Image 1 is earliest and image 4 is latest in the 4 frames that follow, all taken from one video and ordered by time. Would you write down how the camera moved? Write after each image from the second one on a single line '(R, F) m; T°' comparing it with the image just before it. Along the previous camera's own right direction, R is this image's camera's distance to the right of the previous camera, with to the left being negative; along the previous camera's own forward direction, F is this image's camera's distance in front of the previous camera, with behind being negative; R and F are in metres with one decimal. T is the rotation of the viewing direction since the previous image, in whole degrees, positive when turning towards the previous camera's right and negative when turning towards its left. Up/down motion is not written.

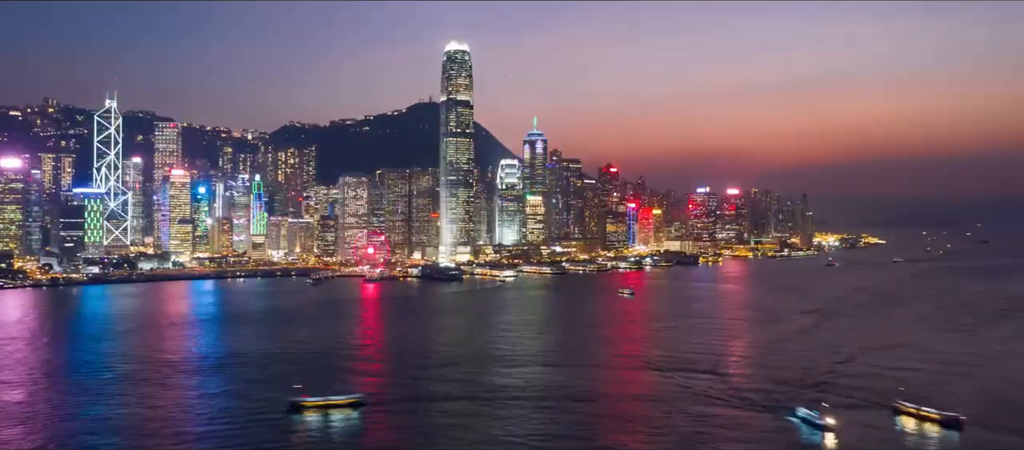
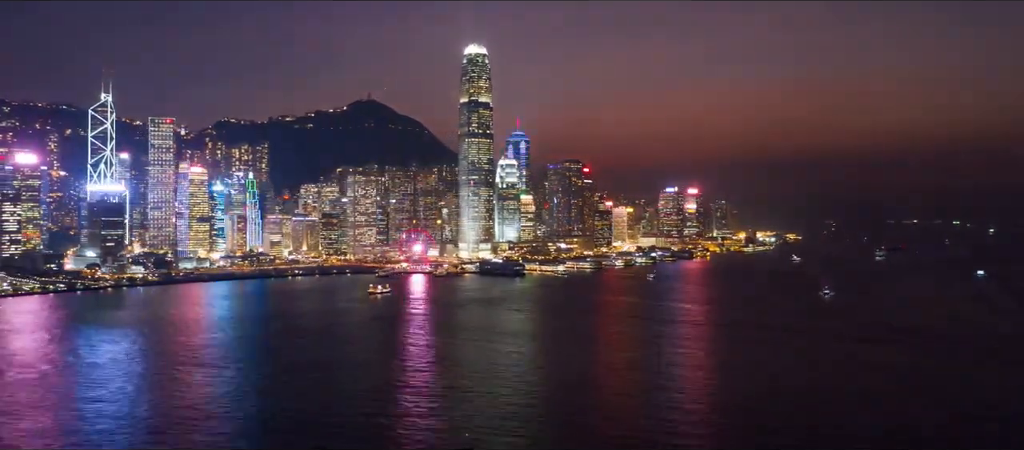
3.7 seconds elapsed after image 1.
(-2.3, -0.3) m; +10°
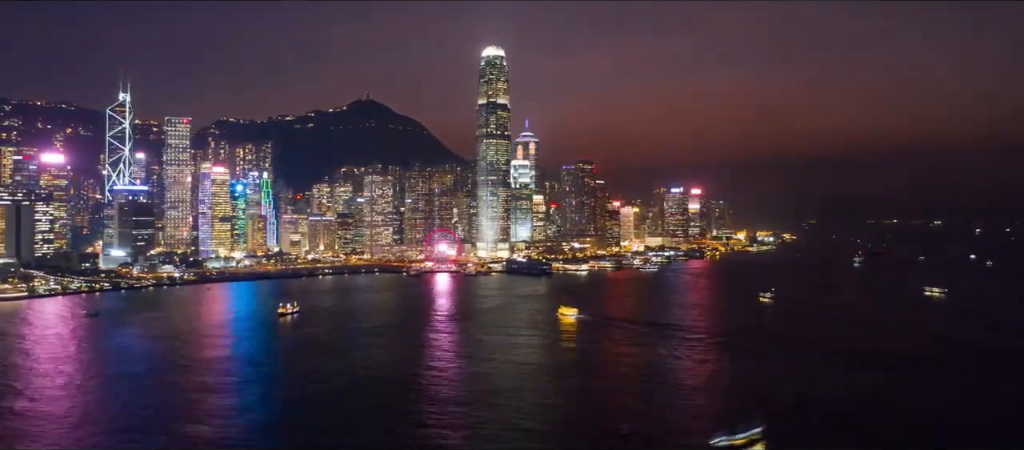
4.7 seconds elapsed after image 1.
(-0.6, -0.2) m; +2°
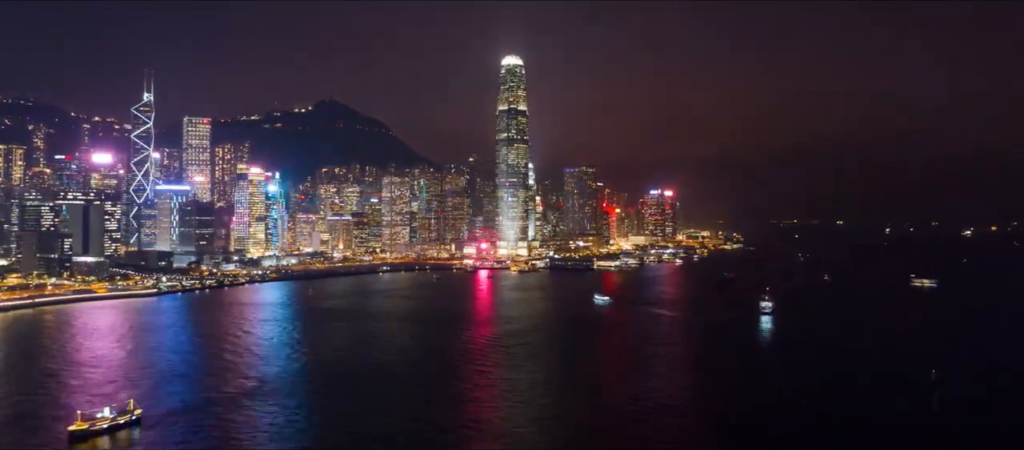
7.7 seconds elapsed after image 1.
(-1.8, -0.6) m; +7°
